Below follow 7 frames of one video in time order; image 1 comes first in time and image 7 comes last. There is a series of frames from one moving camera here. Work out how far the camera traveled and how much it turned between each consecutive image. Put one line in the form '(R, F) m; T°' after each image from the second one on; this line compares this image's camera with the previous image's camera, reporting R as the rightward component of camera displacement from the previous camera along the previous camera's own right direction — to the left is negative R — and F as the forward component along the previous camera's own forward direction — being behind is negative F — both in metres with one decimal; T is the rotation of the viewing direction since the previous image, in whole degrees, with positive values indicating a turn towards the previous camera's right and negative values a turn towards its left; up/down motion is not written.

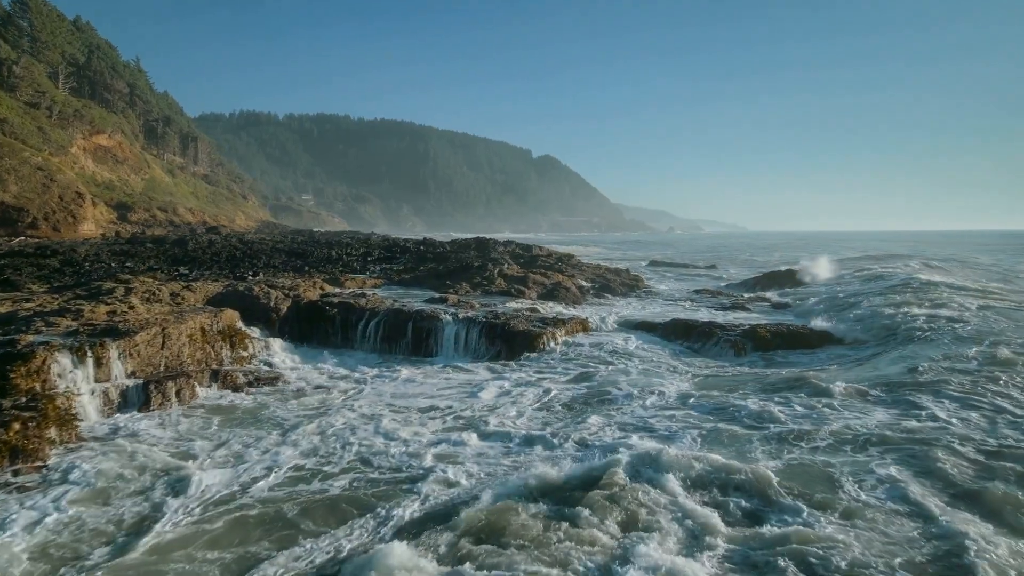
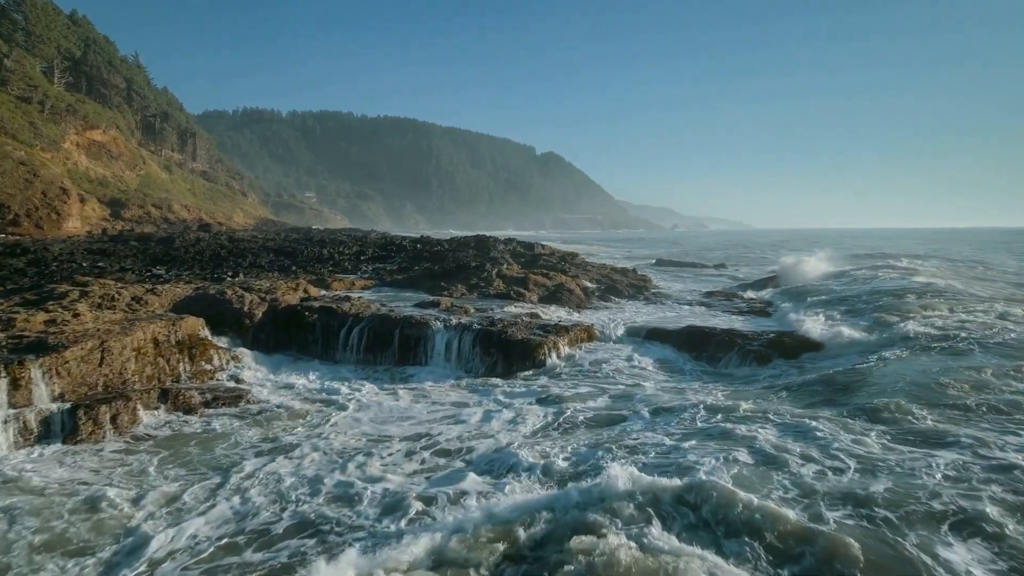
(+0.1, +1.4) m; 0°
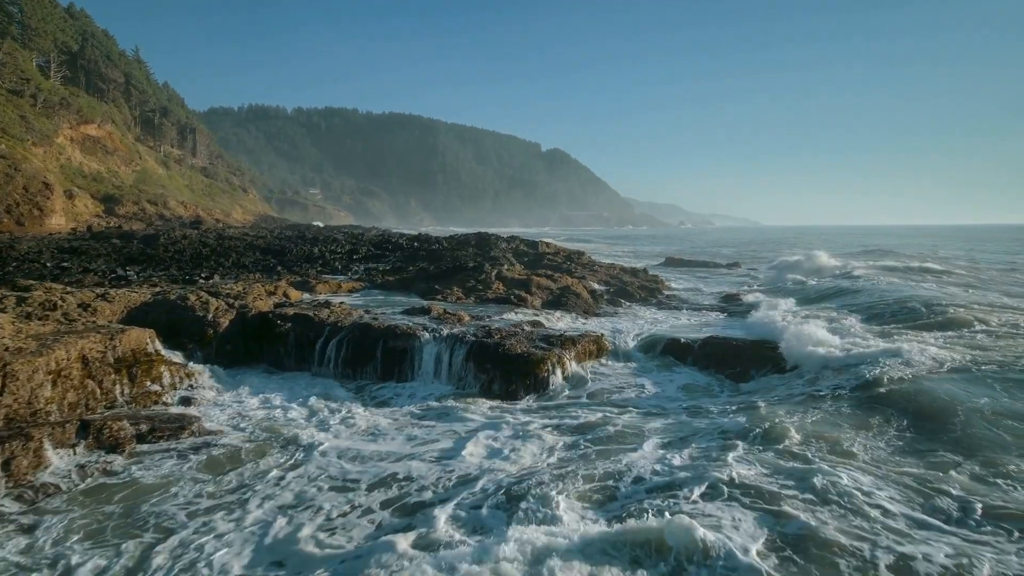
(+0.1, +1.7) m; -1°
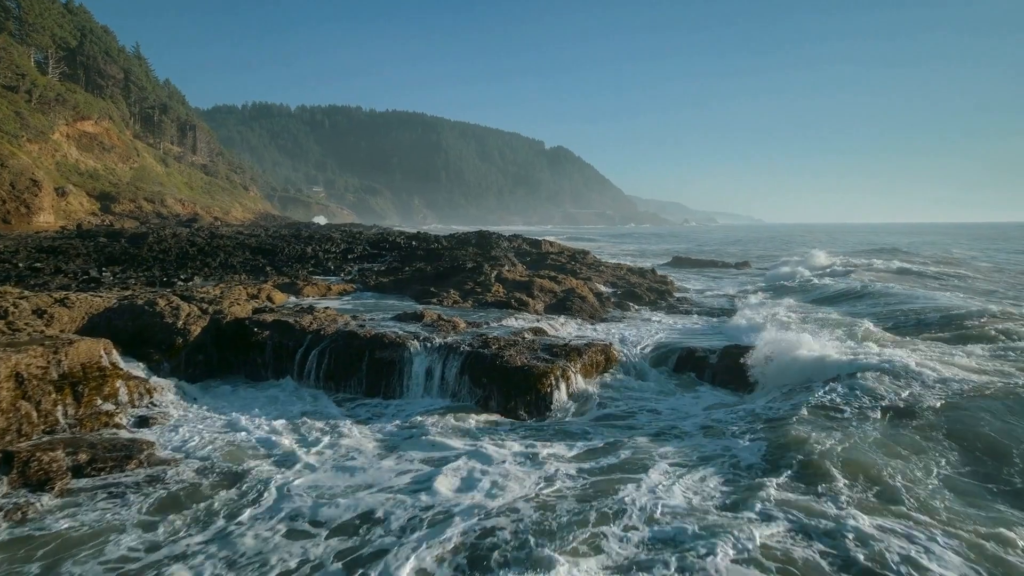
(+0.1, +1.1) m; 0°
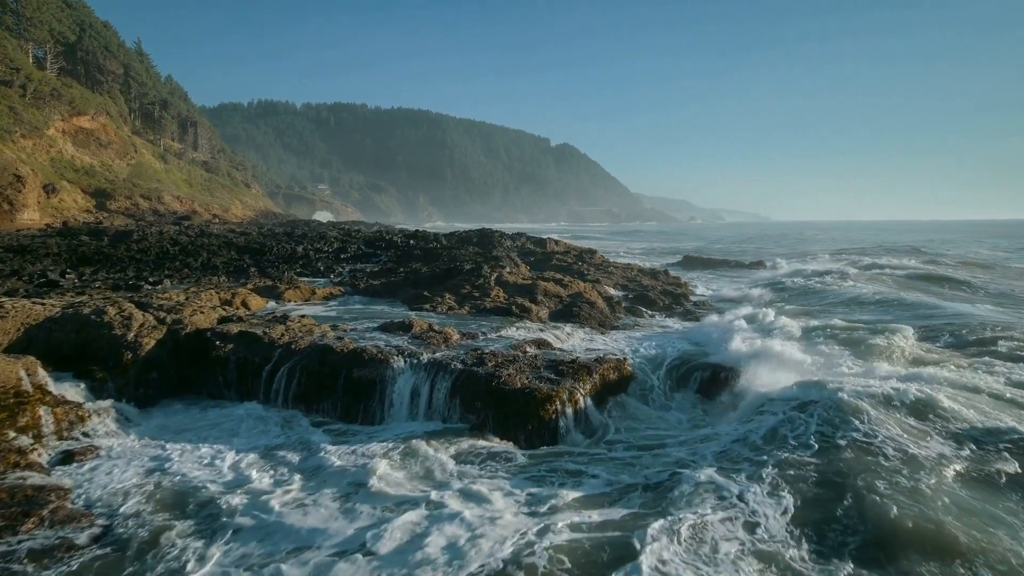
(+0.1, +1.5) m; -1°
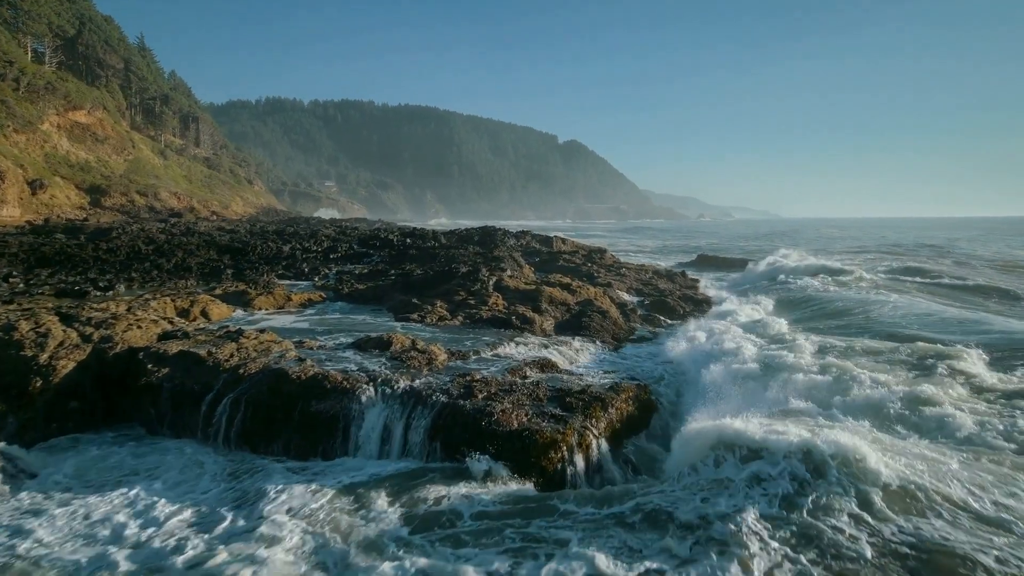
(+0.1, +1.8) m; -1°
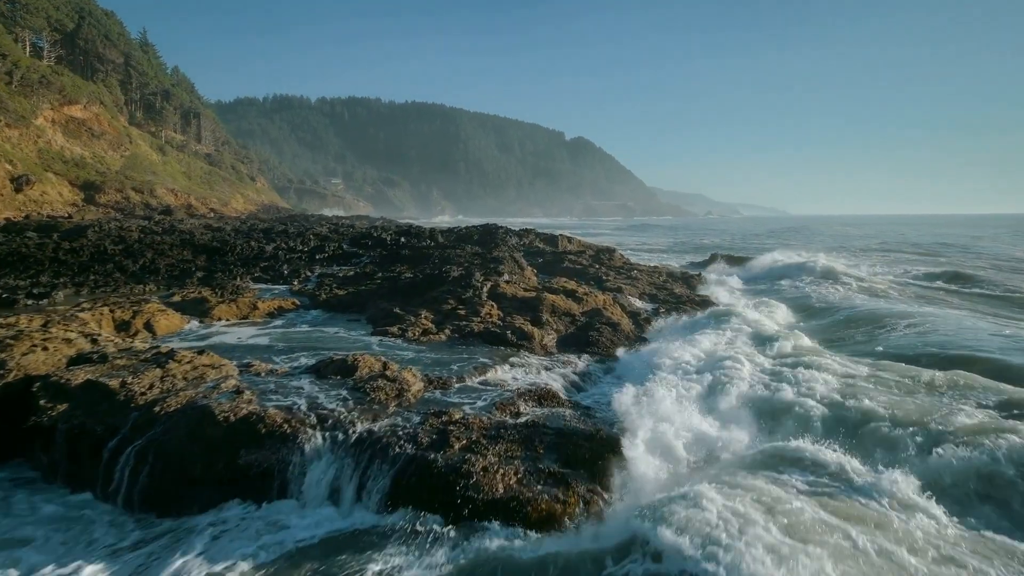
(+0.2, +1.7) m; -1°
